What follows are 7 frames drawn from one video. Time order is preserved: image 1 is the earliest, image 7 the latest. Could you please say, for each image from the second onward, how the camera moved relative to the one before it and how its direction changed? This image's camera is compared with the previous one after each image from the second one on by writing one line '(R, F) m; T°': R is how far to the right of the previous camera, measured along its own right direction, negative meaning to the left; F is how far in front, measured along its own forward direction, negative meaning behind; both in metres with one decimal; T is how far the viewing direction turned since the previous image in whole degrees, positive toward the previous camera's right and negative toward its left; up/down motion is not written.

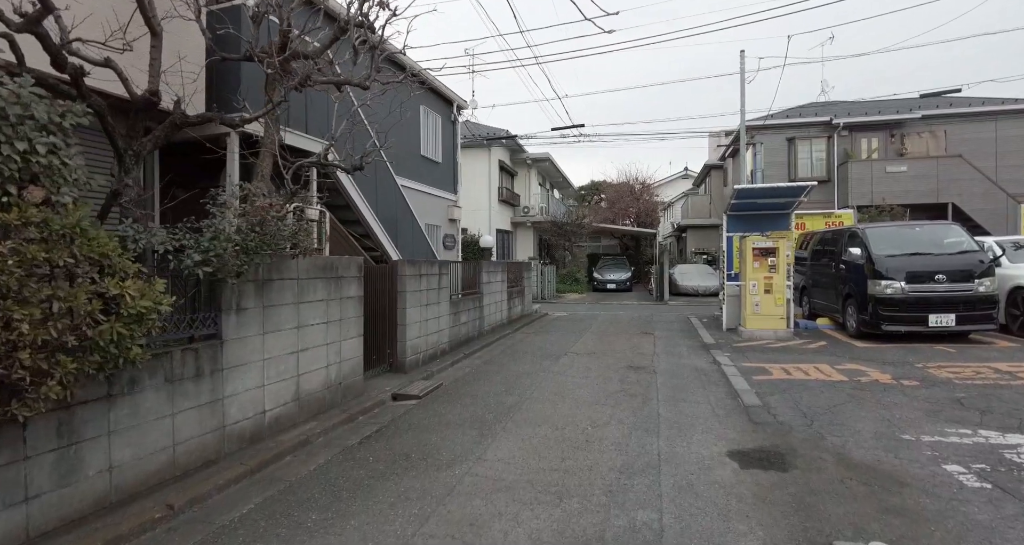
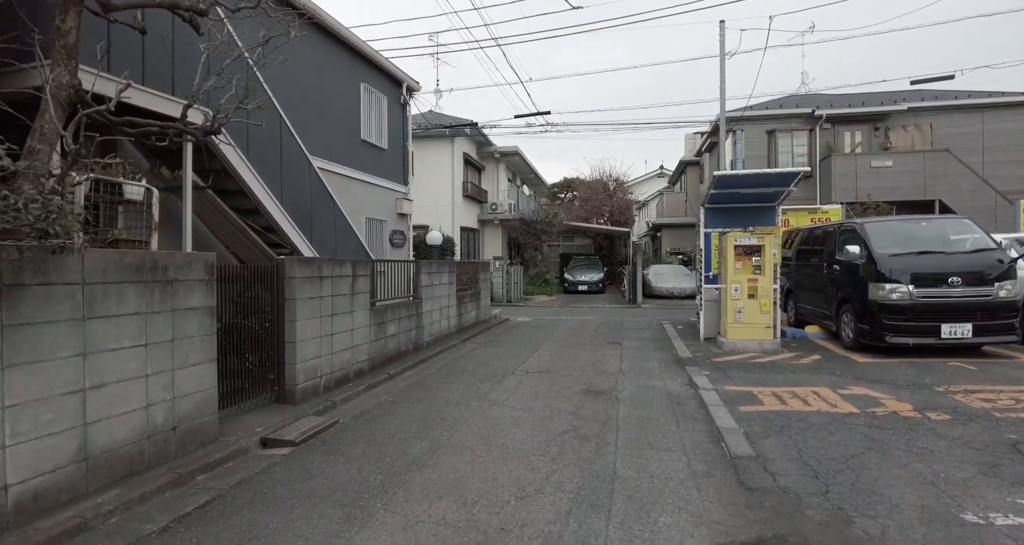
(+0.6, +1.5) m; +2°
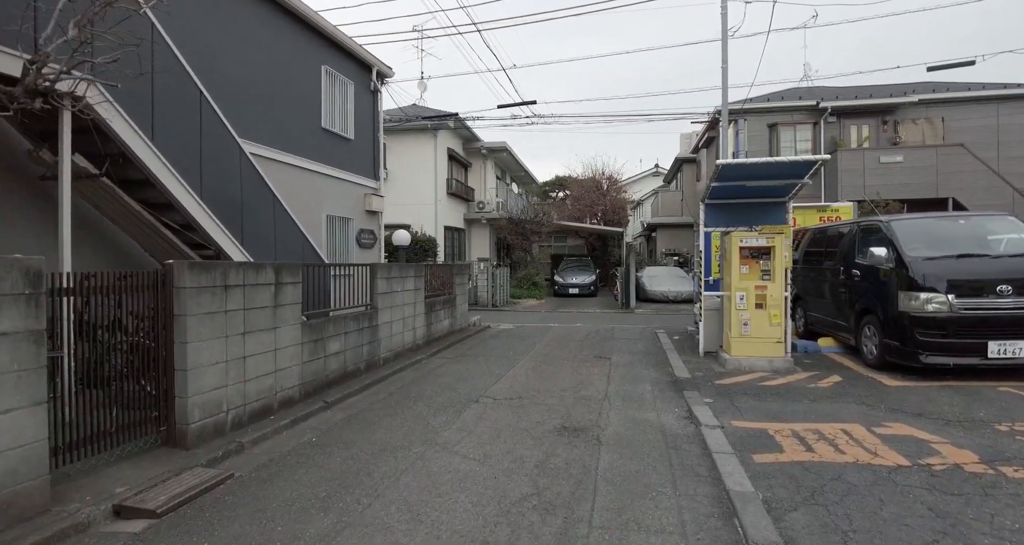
(+0.4, +1.2) m; 0°
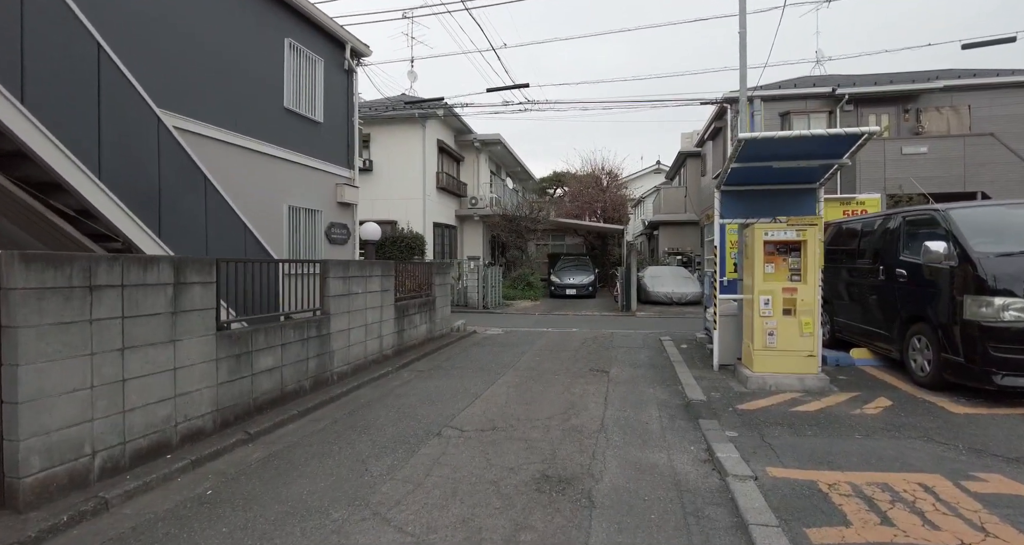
(+0.3, +1.2) m; 0°
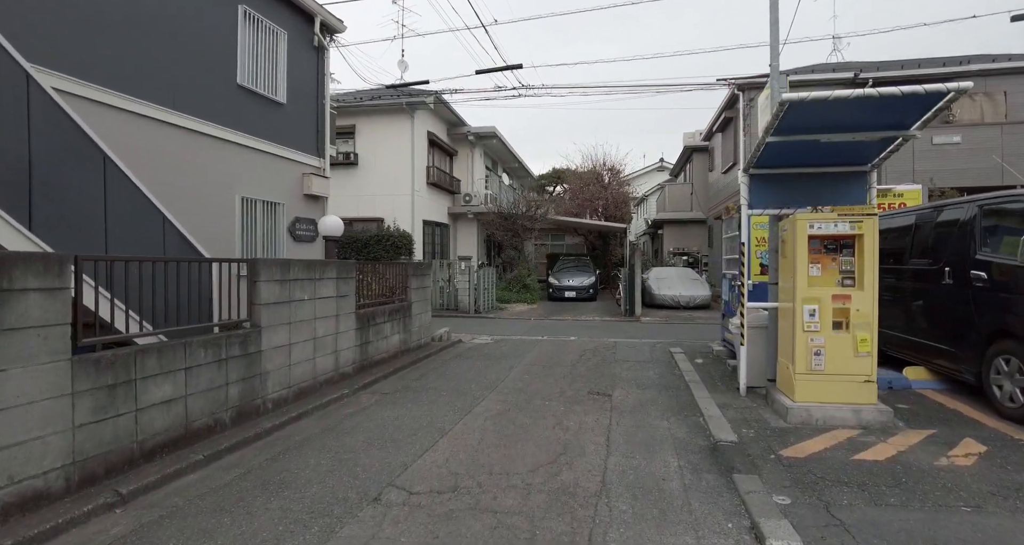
(+0.2, +1.2) m; 0°
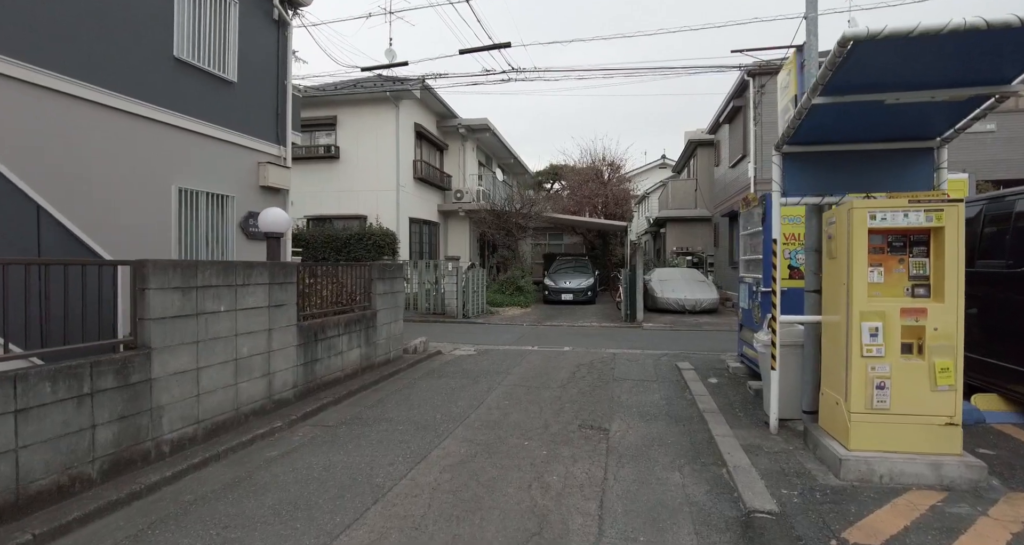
(+0.3, +1.1) m; 0°
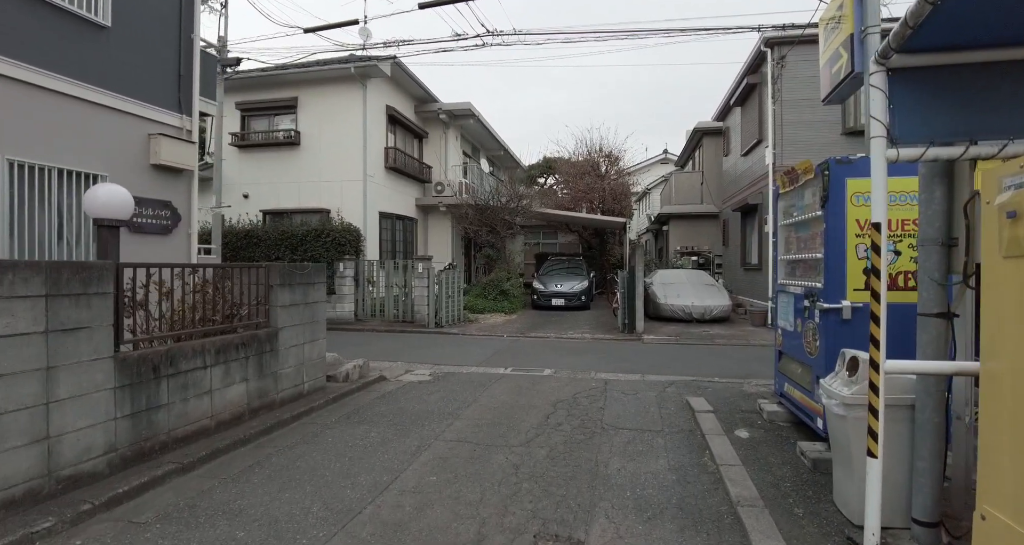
(+0.5, +1.9) m; 0°
